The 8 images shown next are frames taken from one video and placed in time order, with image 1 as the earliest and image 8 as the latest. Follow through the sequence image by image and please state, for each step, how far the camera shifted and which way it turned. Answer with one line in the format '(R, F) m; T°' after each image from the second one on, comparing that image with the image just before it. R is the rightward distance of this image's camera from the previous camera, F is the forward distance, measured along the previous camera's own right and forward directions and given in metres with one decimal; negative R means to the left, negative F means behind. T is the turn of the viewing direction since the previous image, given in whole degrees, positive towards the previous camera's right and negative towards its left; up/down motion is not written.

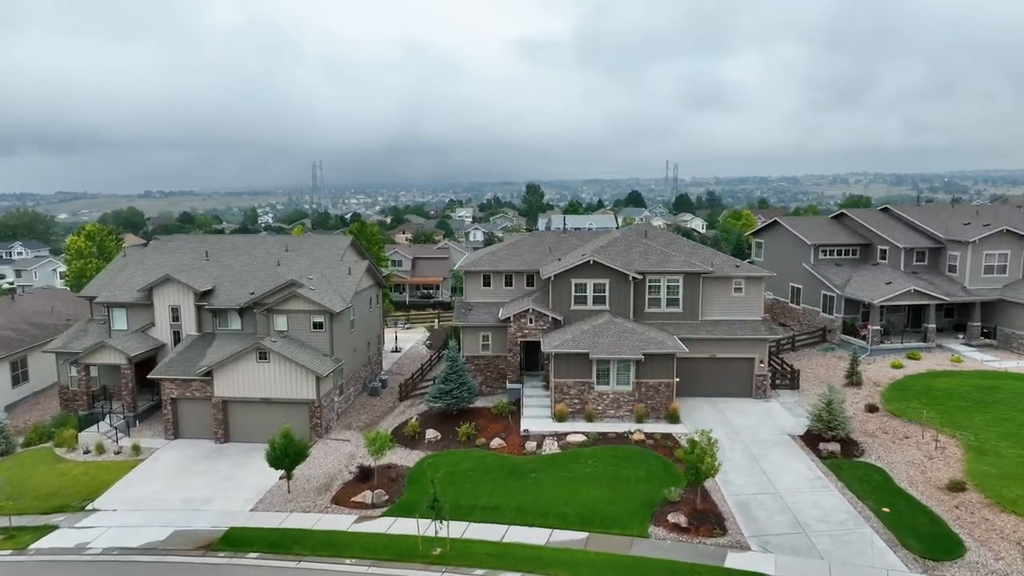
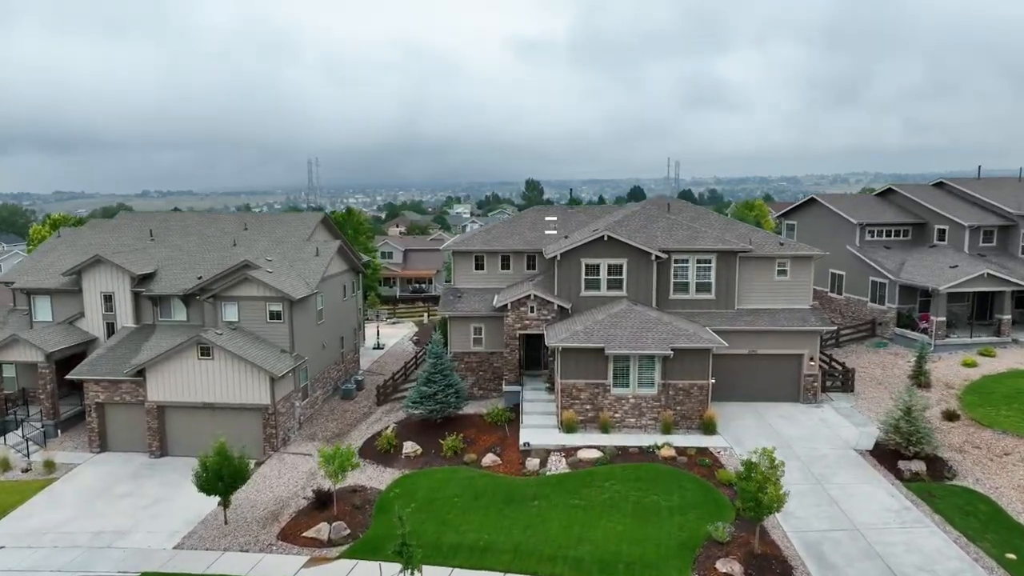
(+0.1, +4.9) m; 0°
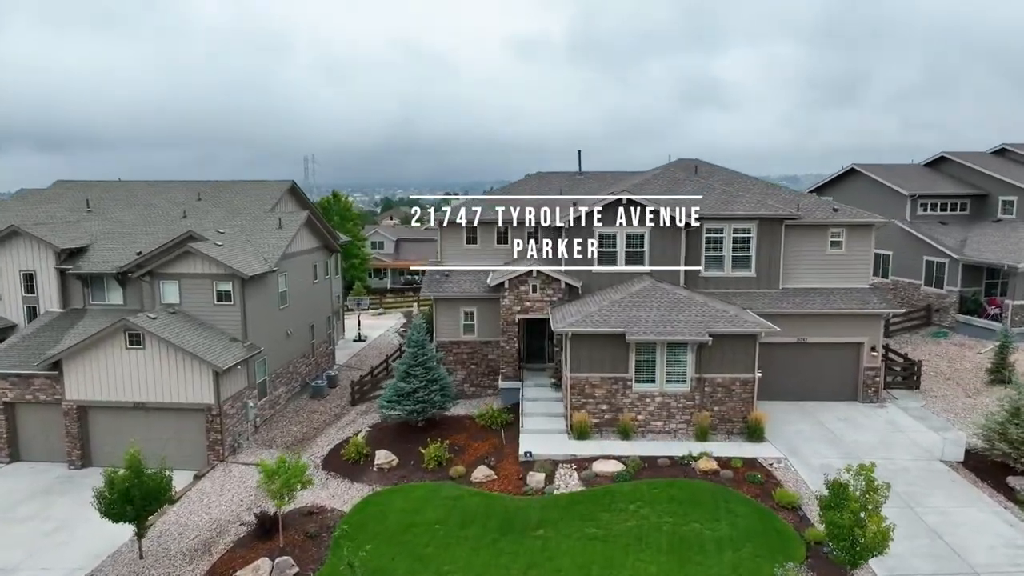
(0.0, +4.1) m; 0°
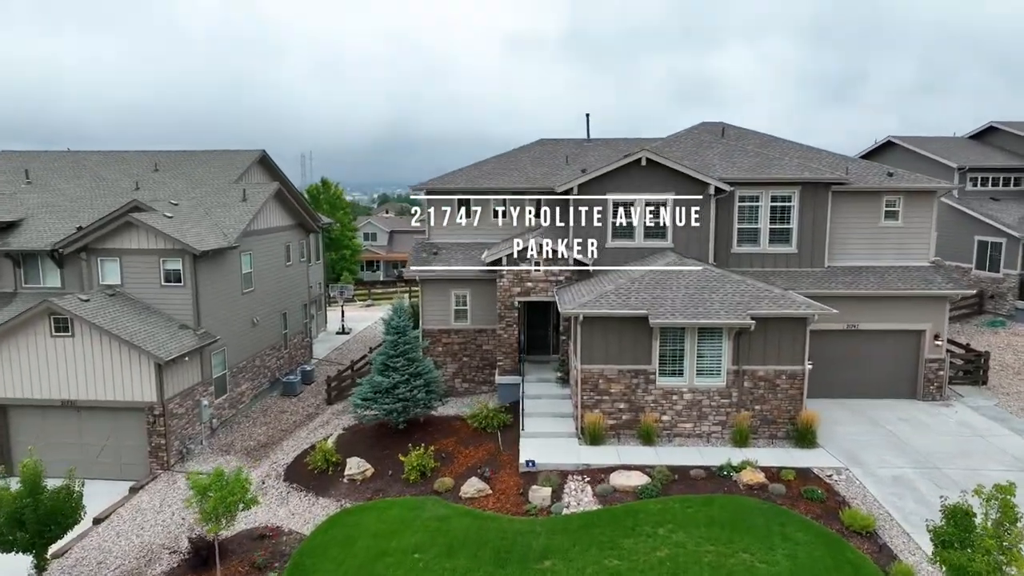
(0.0, +2.9) m; 0°
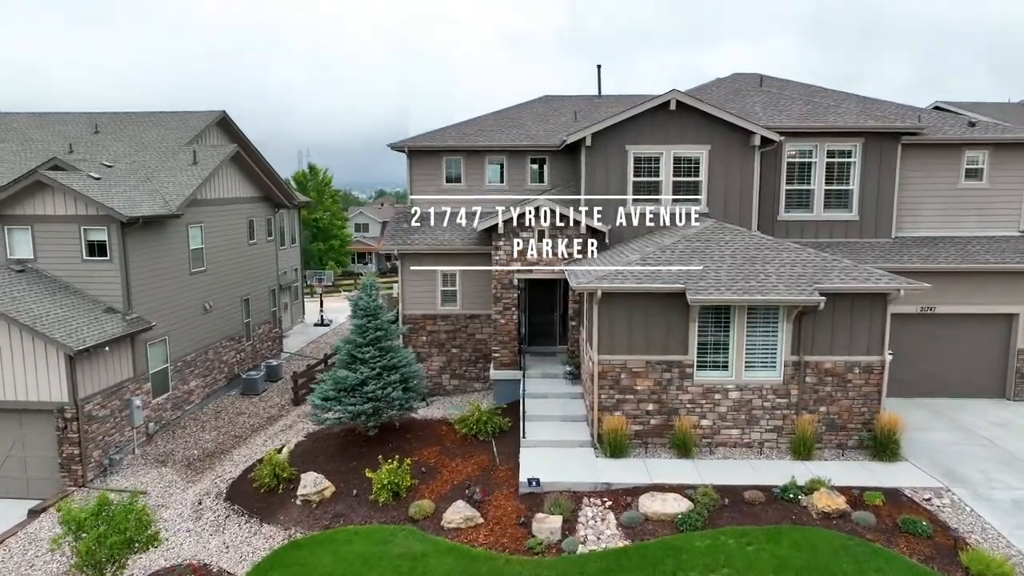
(0.0, +3.0) m; 0°
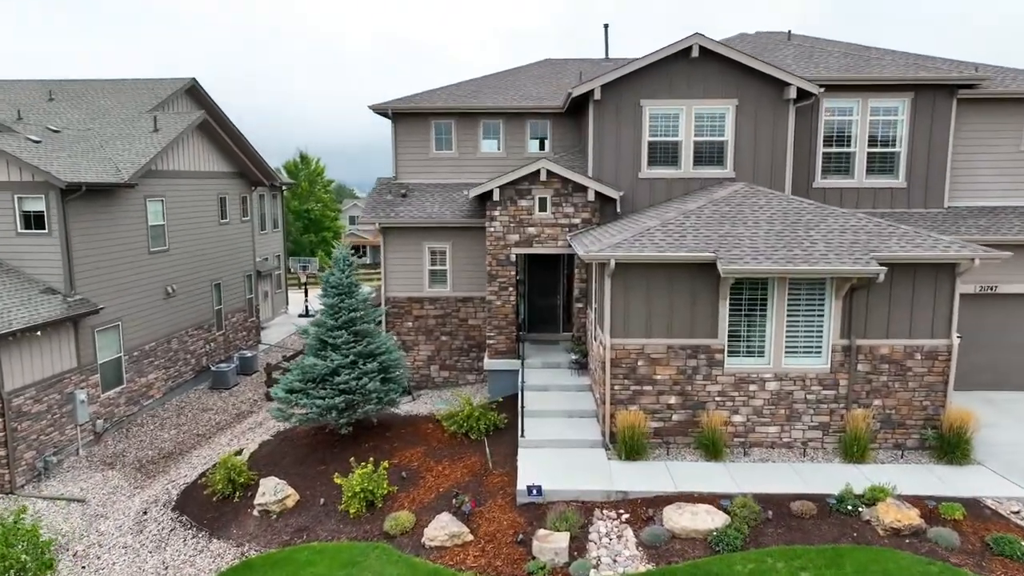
(0.0, +1.7) m; 0°
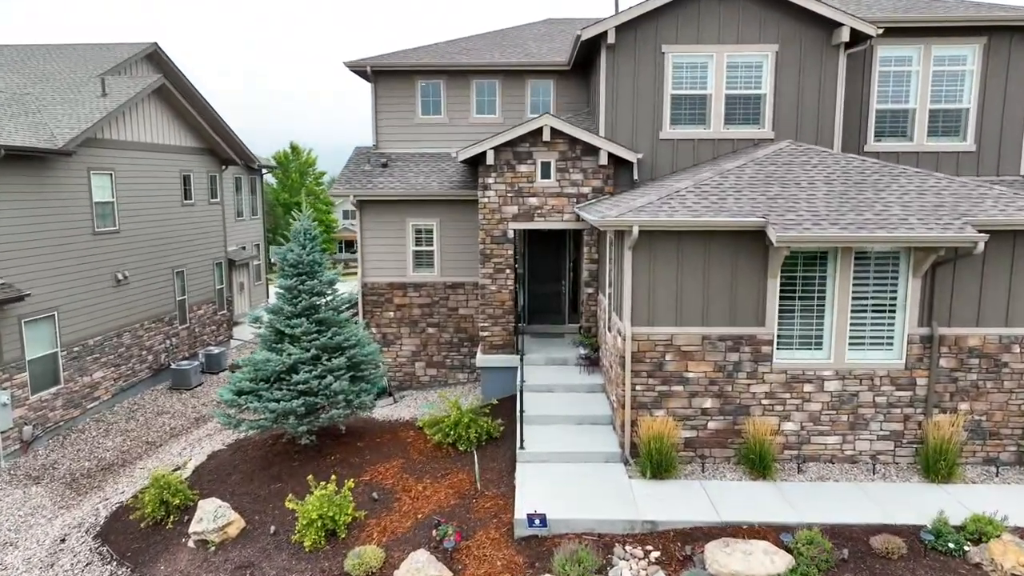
(0.0, +1.8) m; 0°
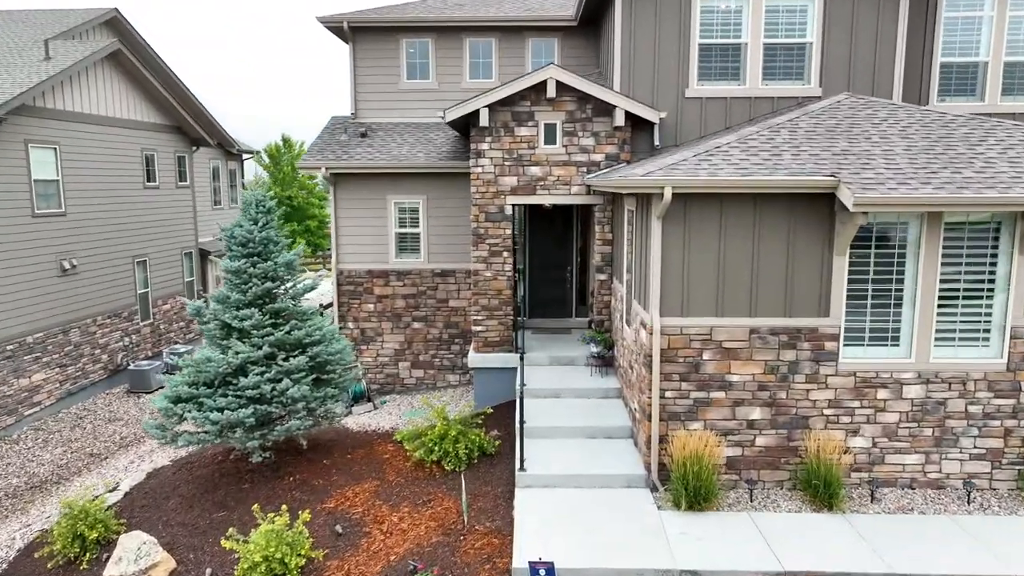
(0.0, +1.5) m; 0°
